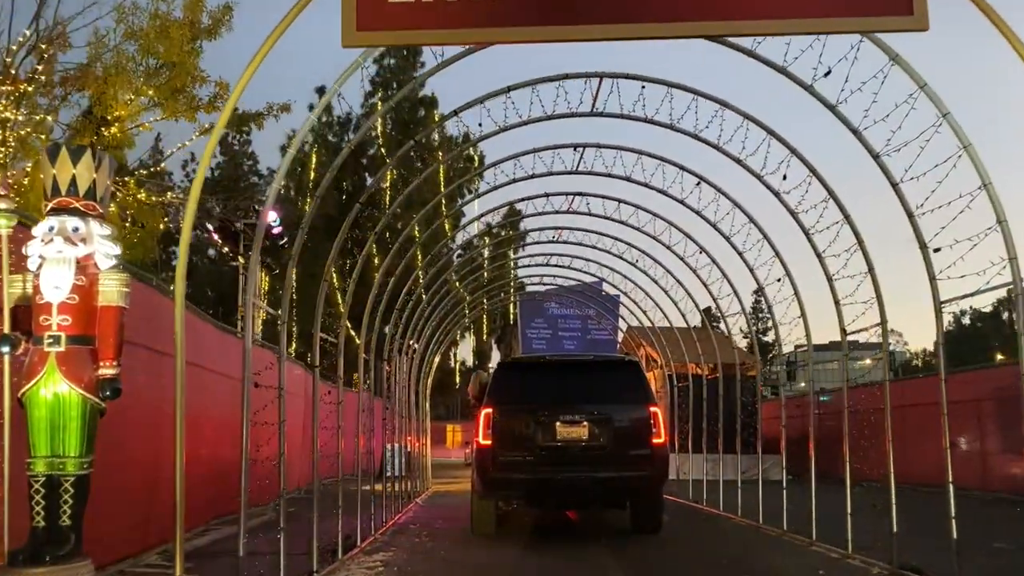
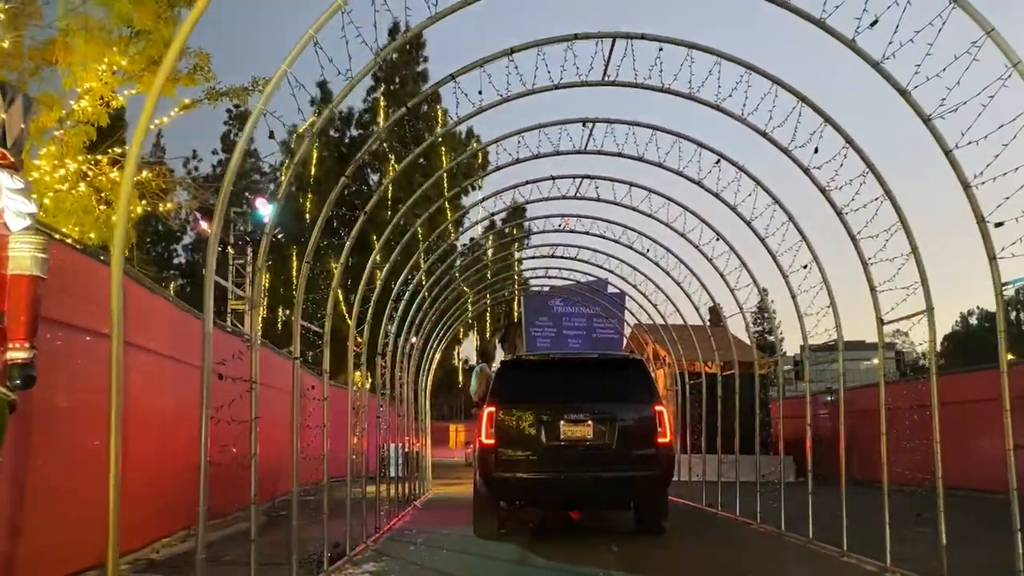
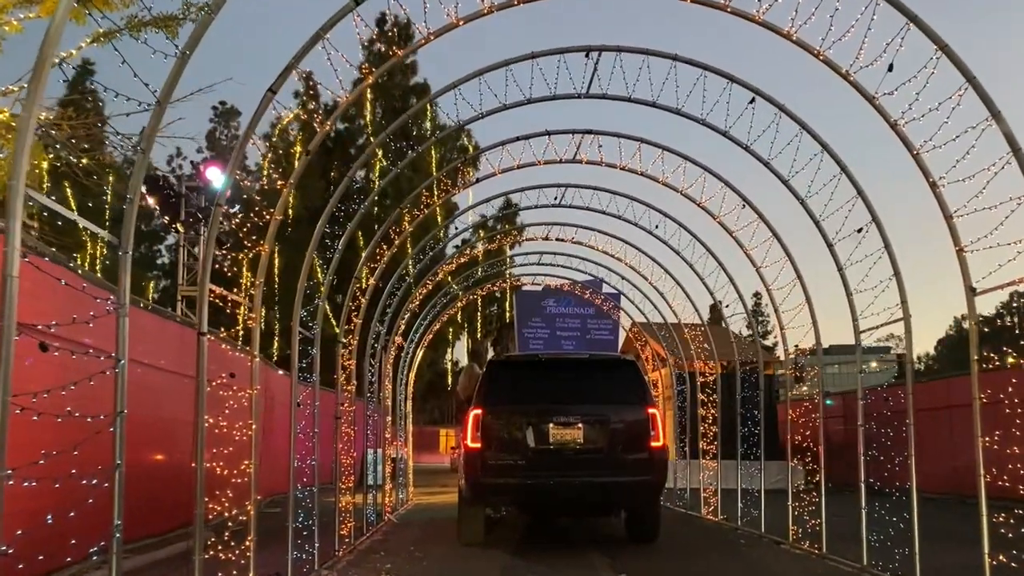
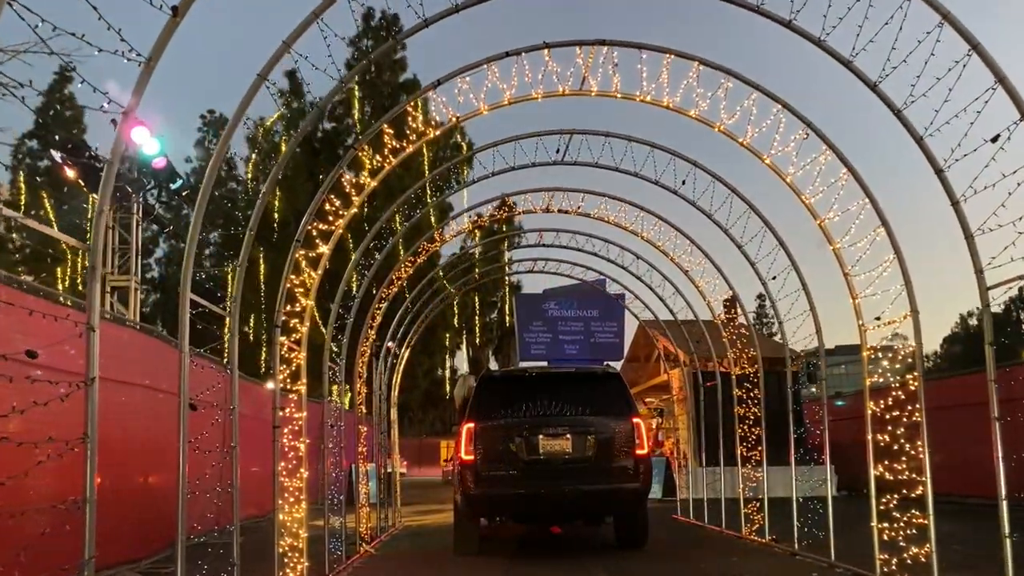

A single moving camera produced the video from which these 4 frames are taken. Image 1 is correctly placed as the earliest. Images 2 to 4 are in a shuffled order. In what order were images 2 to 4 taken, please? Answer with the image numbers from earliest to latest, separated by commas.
2, 3, 4
